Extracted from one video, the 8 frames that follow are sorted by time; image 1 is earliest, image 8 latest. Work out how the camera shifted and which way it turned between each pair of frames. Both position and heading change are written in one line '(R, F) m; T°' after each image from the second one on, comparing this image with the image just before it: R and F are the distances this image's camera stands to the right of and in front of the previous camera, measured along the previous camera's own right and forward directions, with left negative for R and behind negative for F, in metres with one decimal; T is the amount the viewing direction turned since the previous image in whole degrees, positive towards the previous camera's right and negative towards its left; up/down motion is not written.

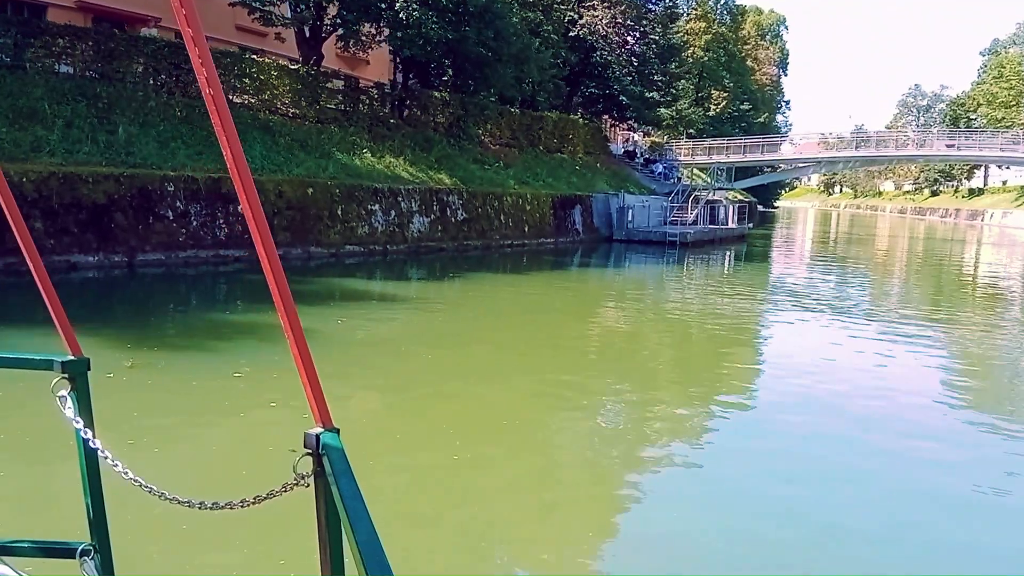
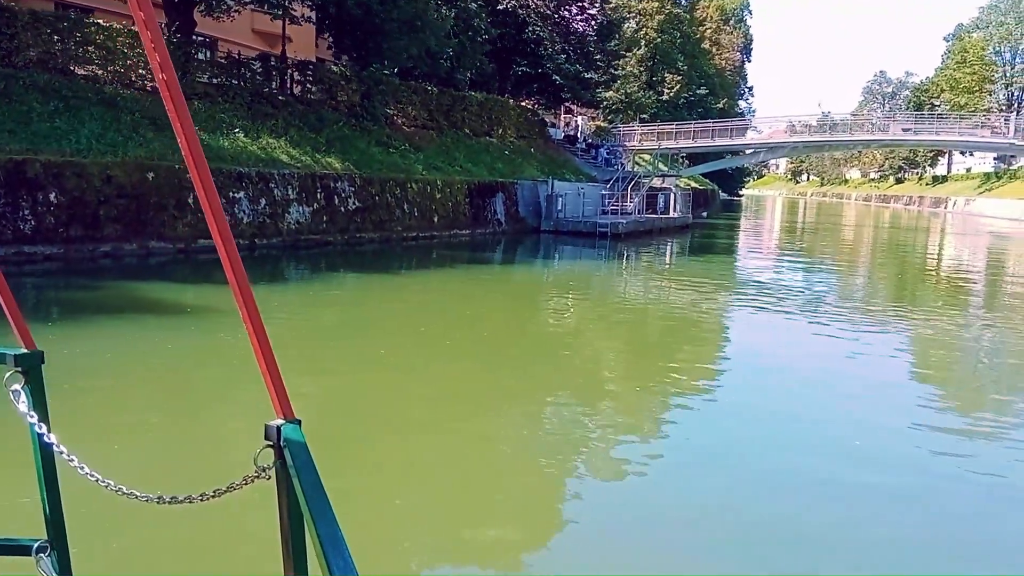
(+0.7, +1.0) m; +2°
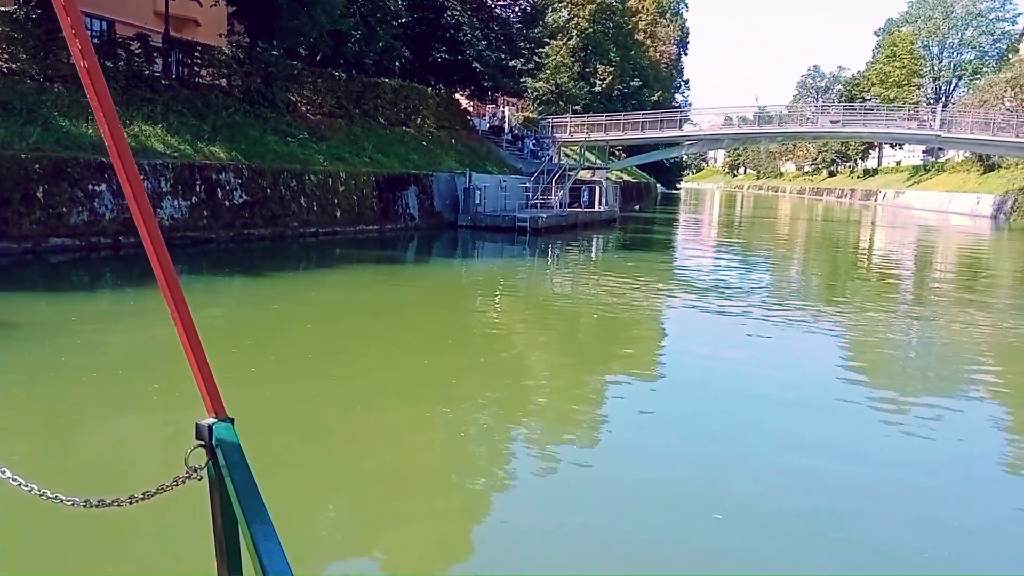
(+0.3, +0.5) m; +4°
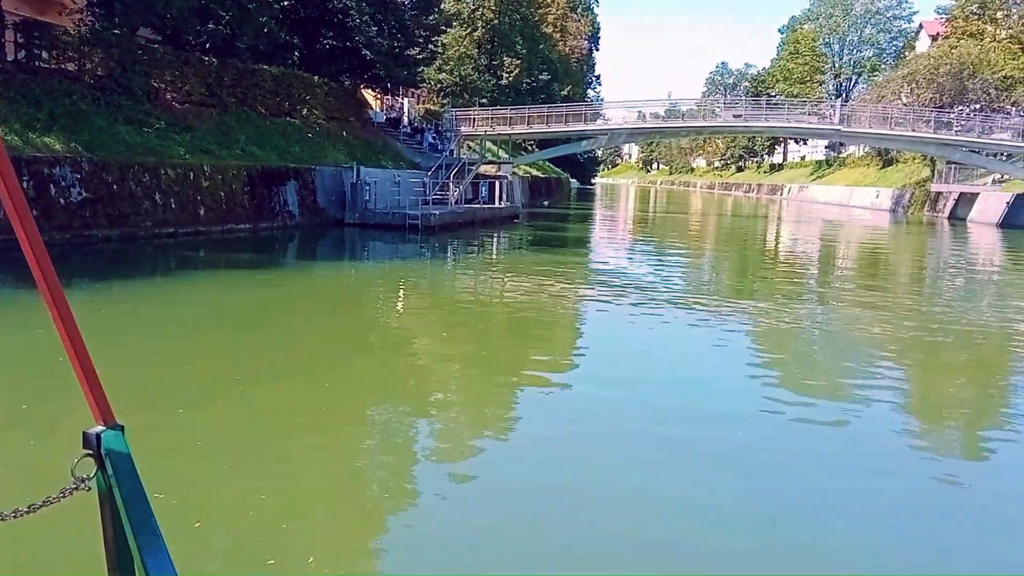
(+0.3, +0.5) m; +5°
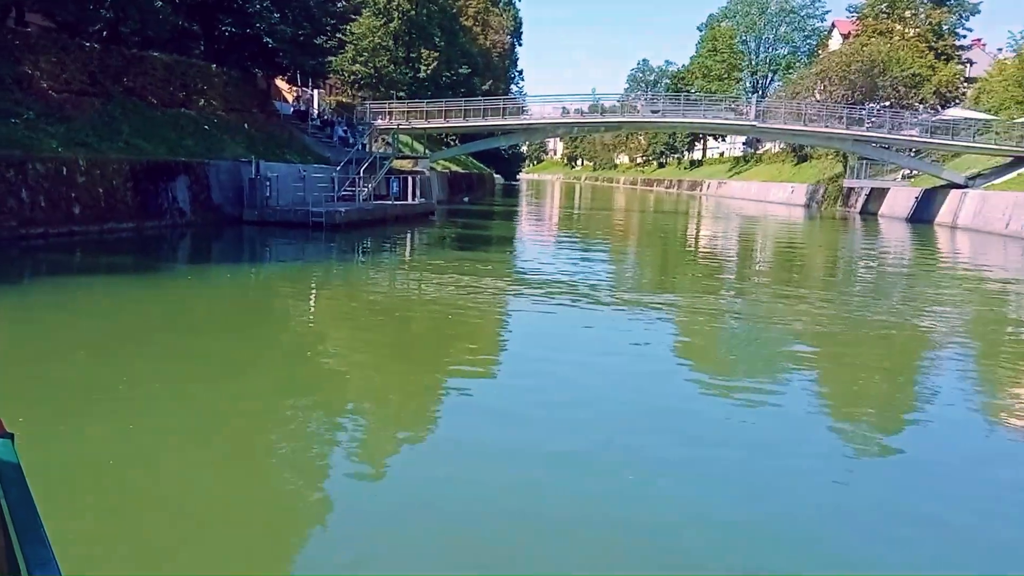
(+0.2, +0.3) m; +5°
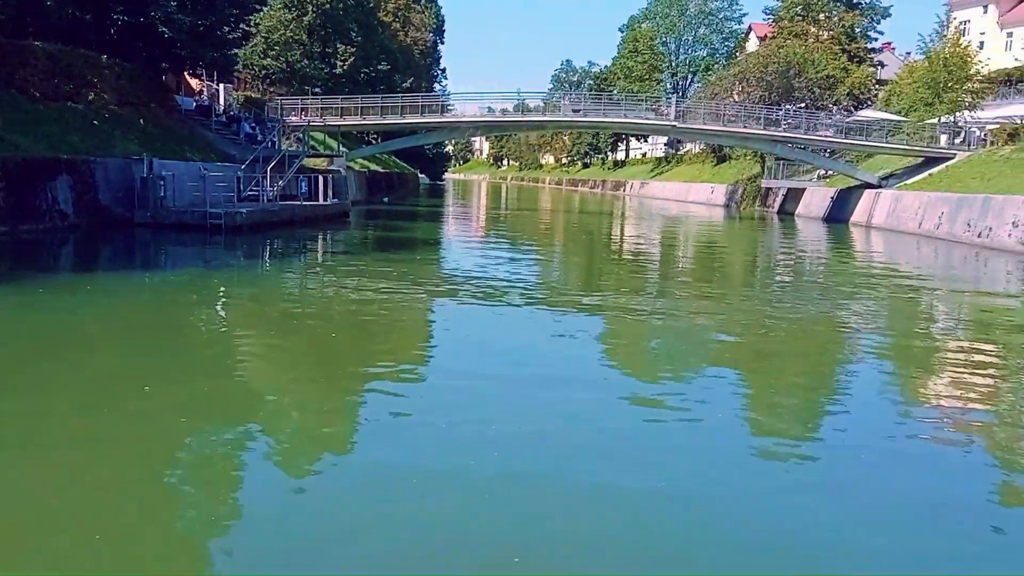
(+0.1, +0.3) m; +5°
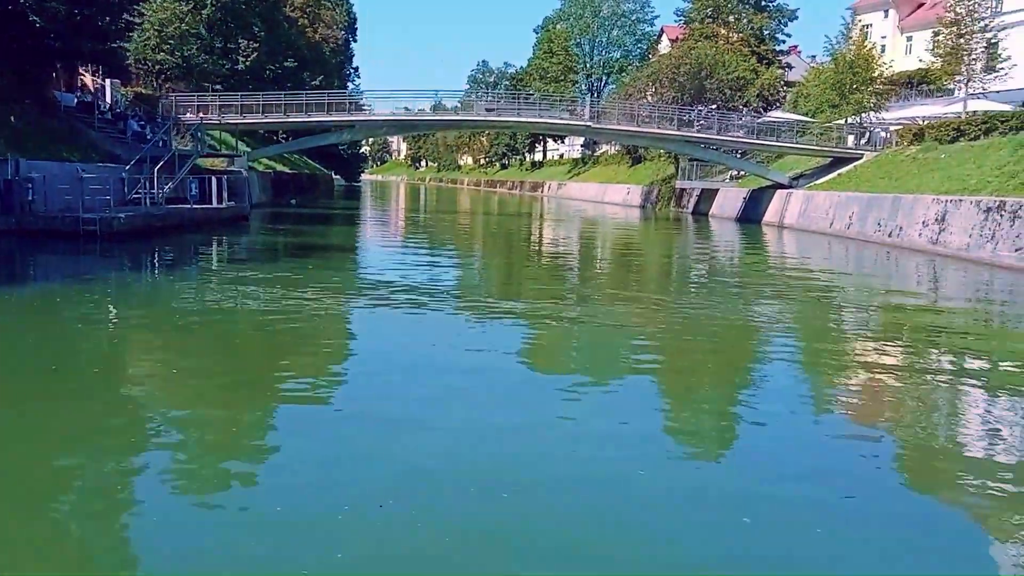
(+0.1, +0.4) m; +5°
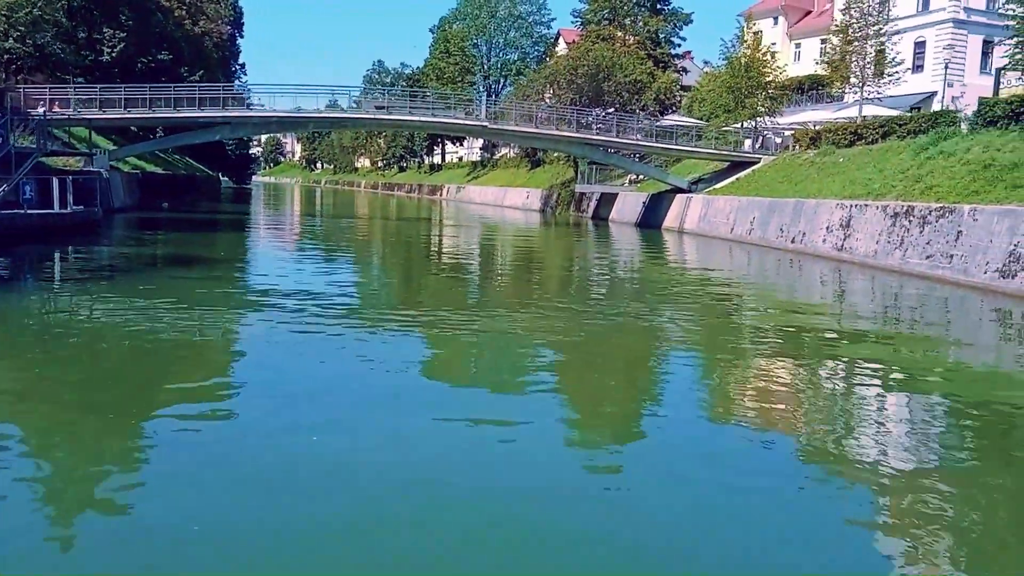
(+0.1, +0.6) m; +7°
